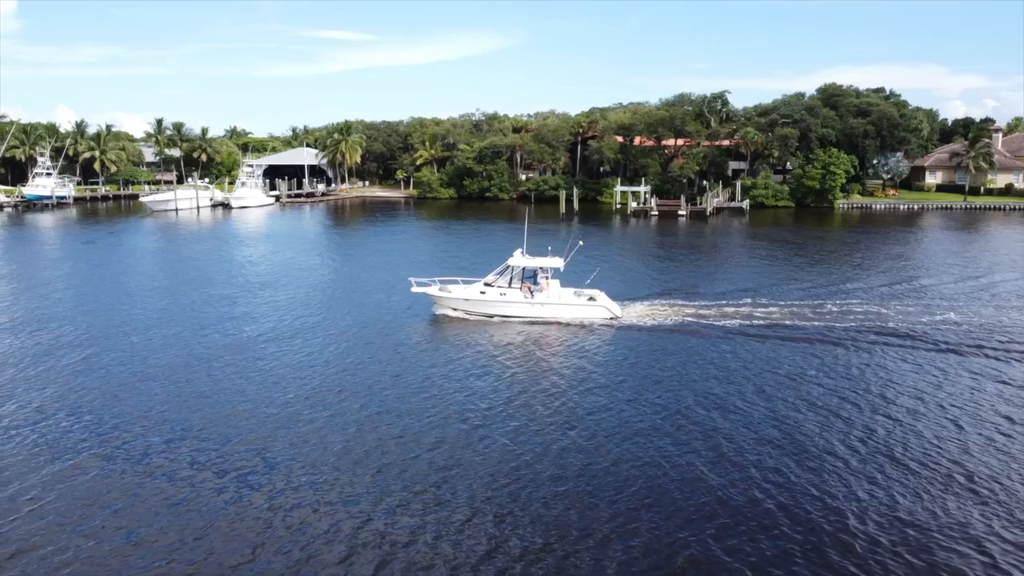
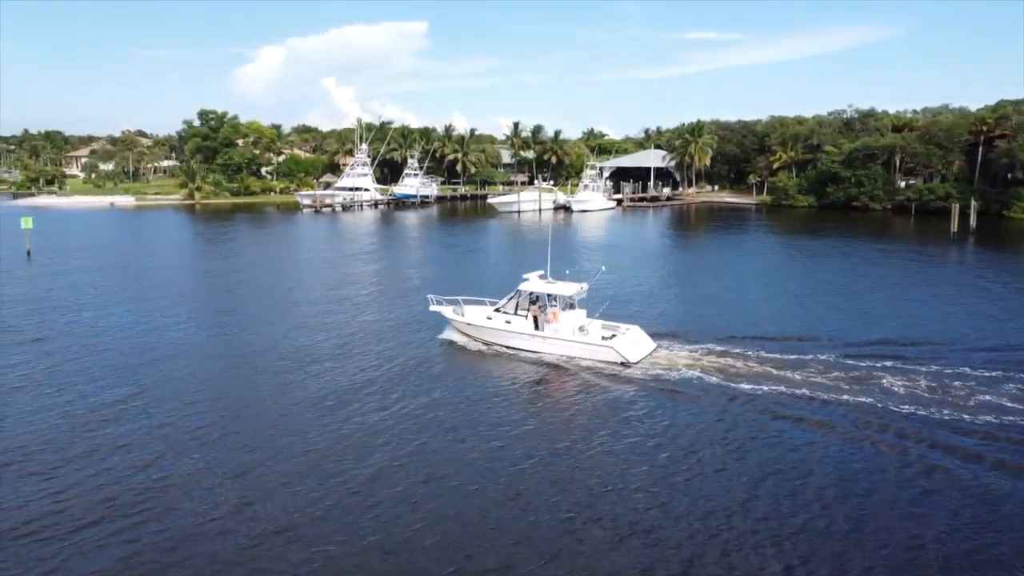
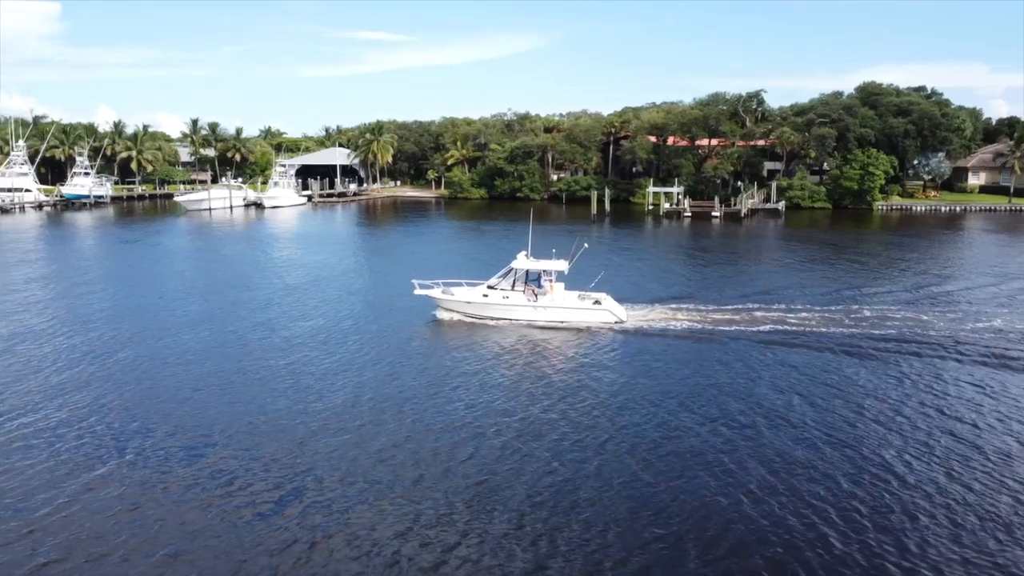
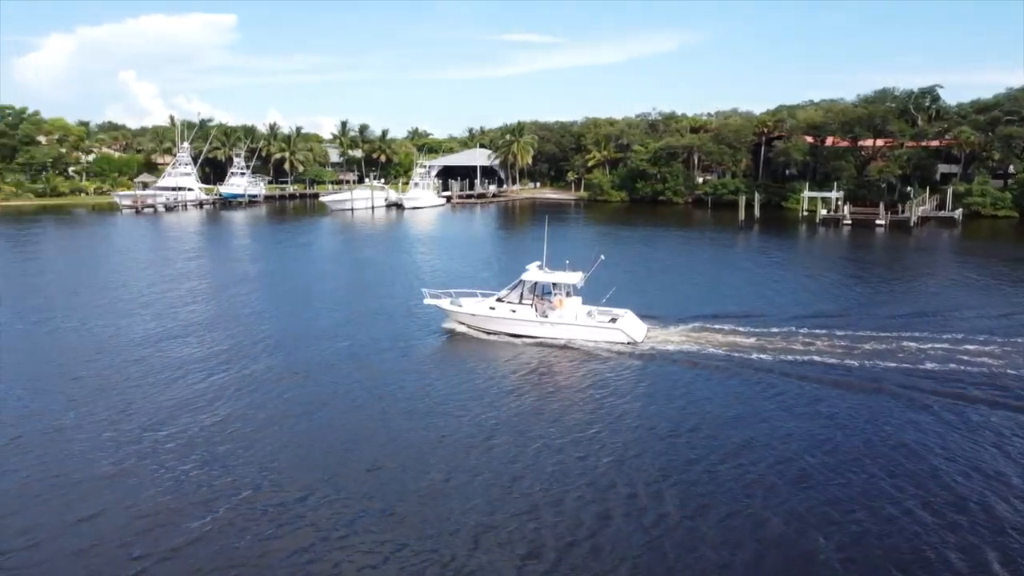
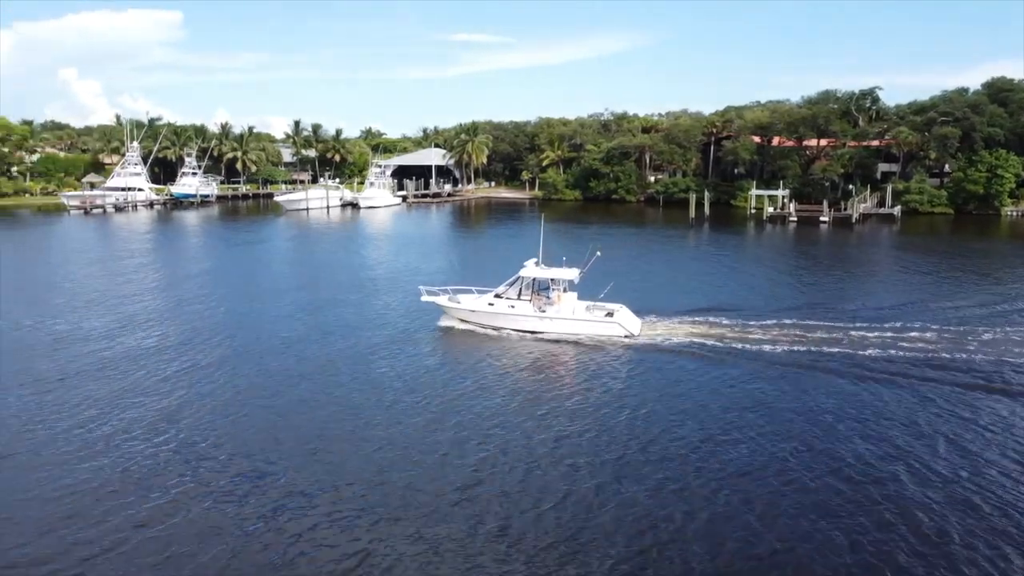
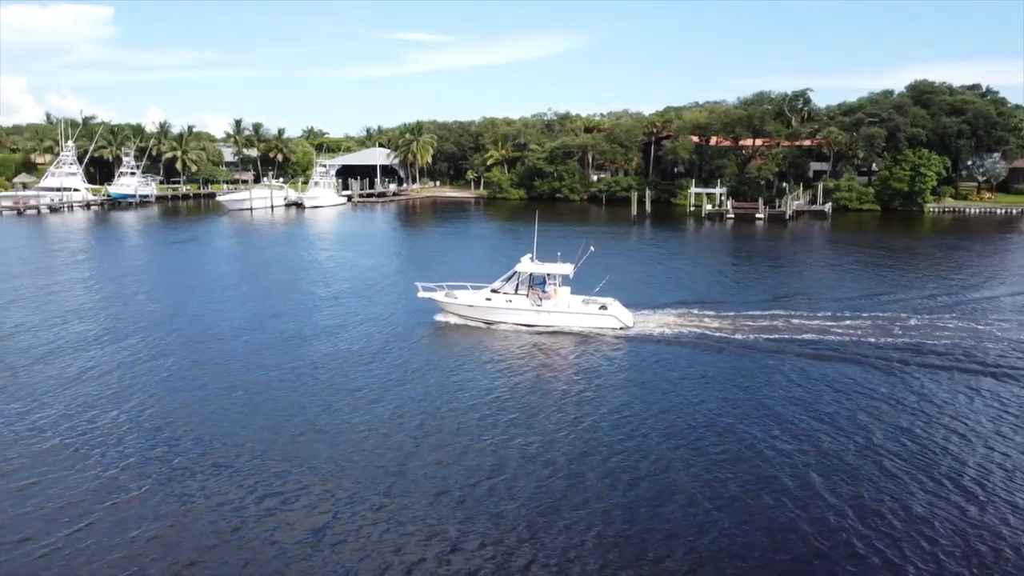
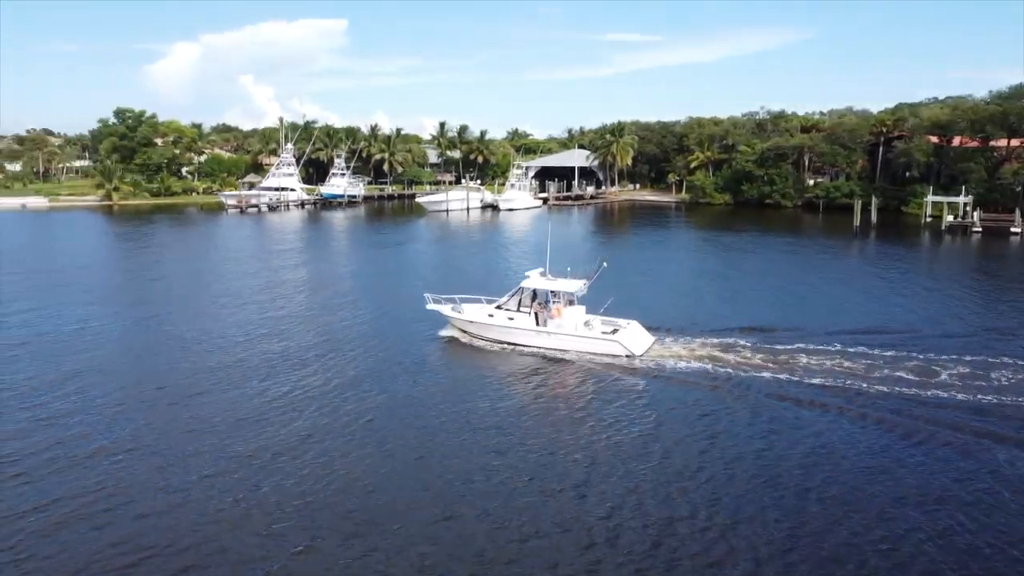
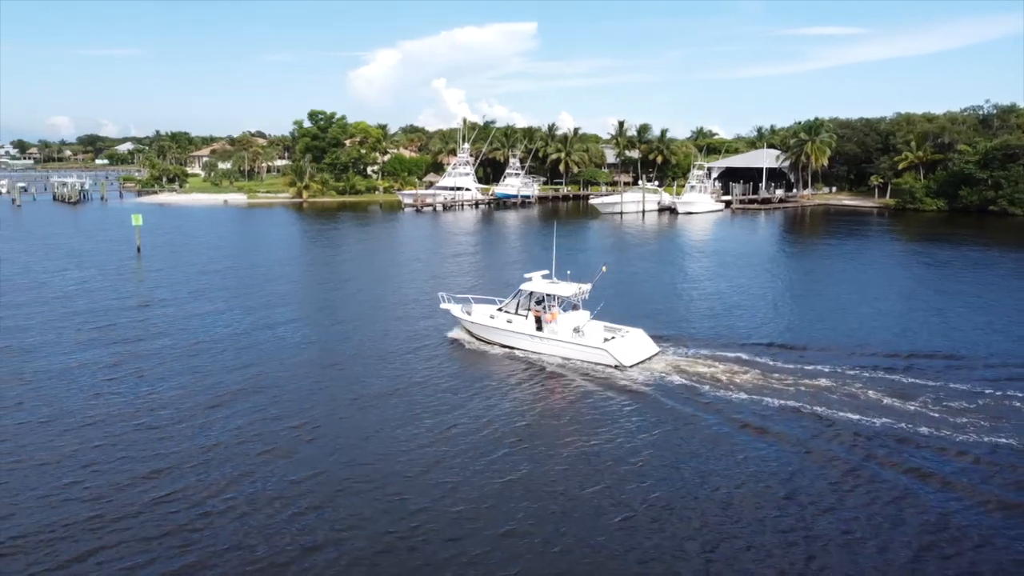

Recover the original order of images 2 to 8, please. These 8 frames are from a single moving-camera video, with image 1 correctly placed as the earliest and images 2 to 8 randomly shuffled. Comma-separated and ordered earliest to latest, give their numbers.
3, 6, 5, 4, 7, 2, 8
